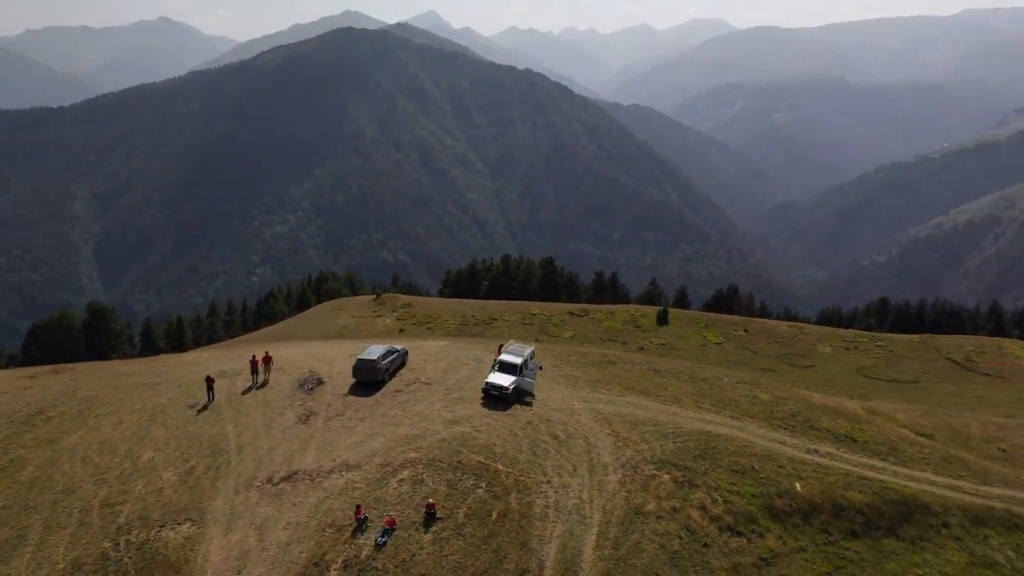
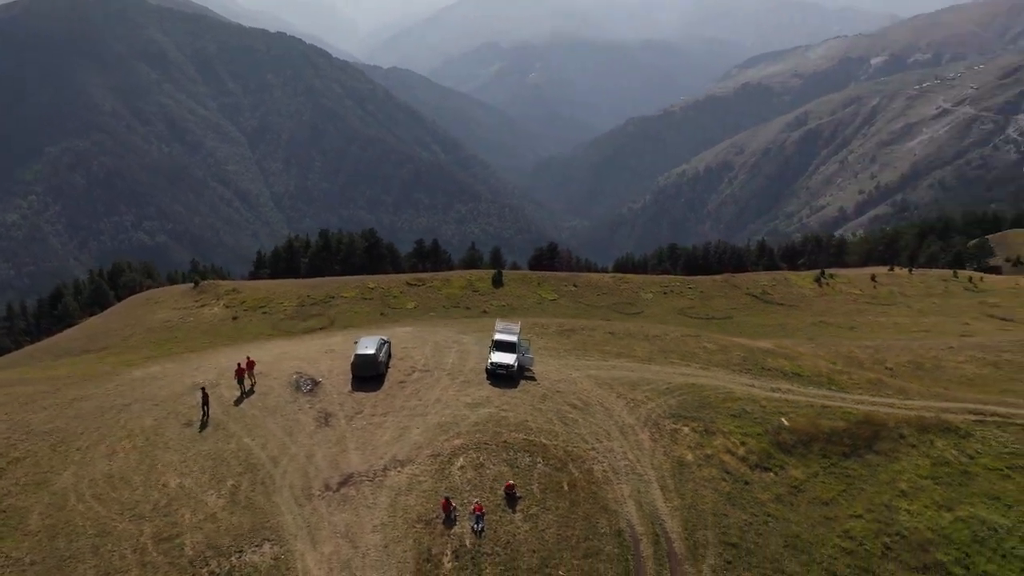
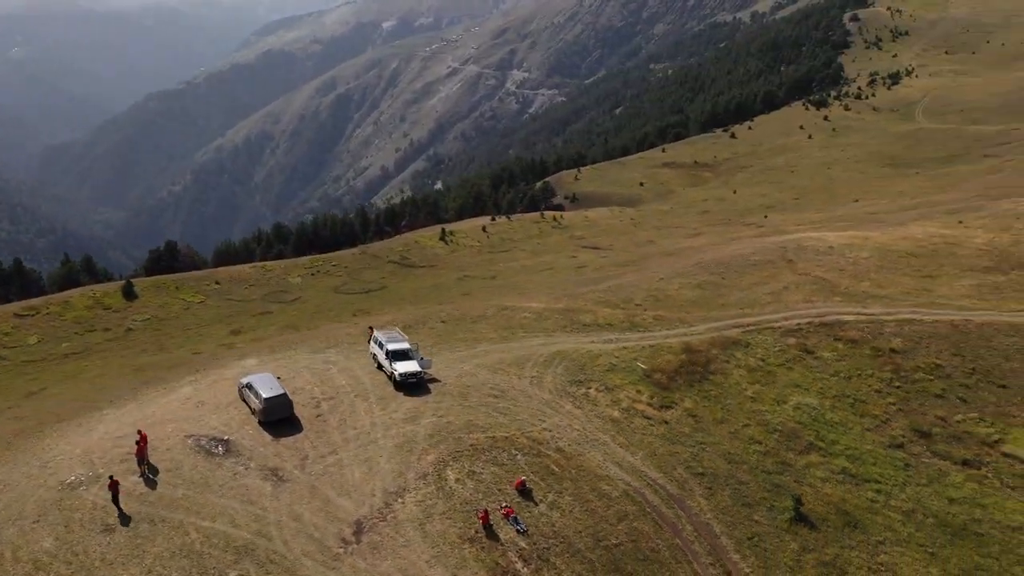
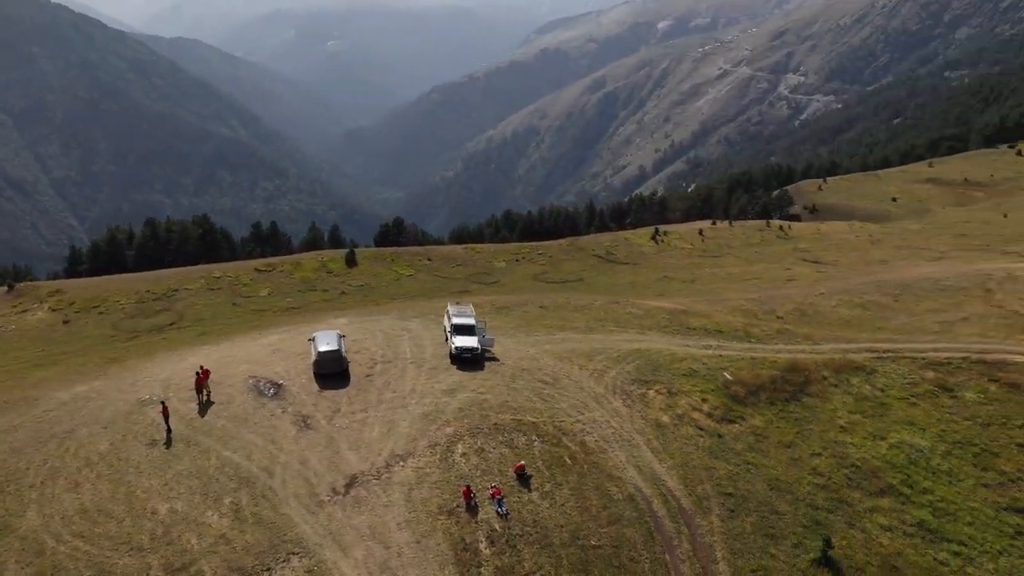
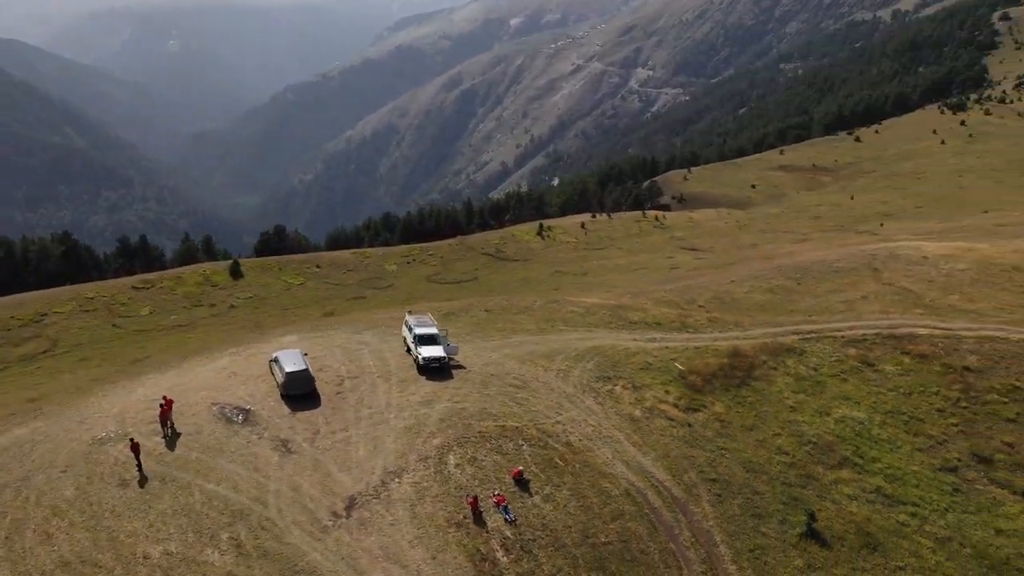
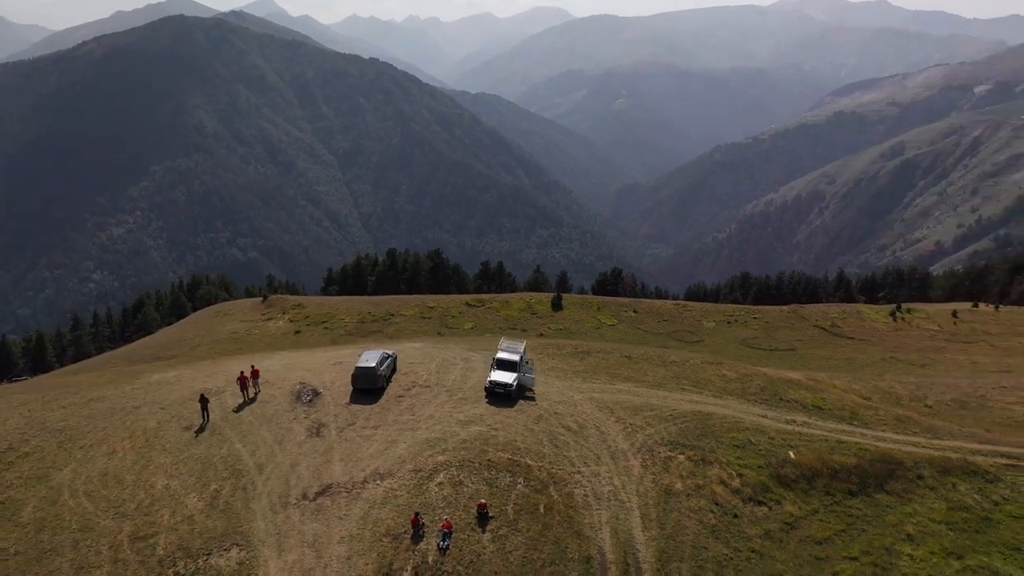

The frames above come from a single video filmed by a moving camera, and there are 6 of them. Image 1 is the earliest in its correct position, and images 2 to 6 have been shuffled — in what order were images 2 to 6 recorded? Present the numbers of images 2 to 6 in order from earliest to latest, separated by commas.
6, 2, 4, 5, 3
